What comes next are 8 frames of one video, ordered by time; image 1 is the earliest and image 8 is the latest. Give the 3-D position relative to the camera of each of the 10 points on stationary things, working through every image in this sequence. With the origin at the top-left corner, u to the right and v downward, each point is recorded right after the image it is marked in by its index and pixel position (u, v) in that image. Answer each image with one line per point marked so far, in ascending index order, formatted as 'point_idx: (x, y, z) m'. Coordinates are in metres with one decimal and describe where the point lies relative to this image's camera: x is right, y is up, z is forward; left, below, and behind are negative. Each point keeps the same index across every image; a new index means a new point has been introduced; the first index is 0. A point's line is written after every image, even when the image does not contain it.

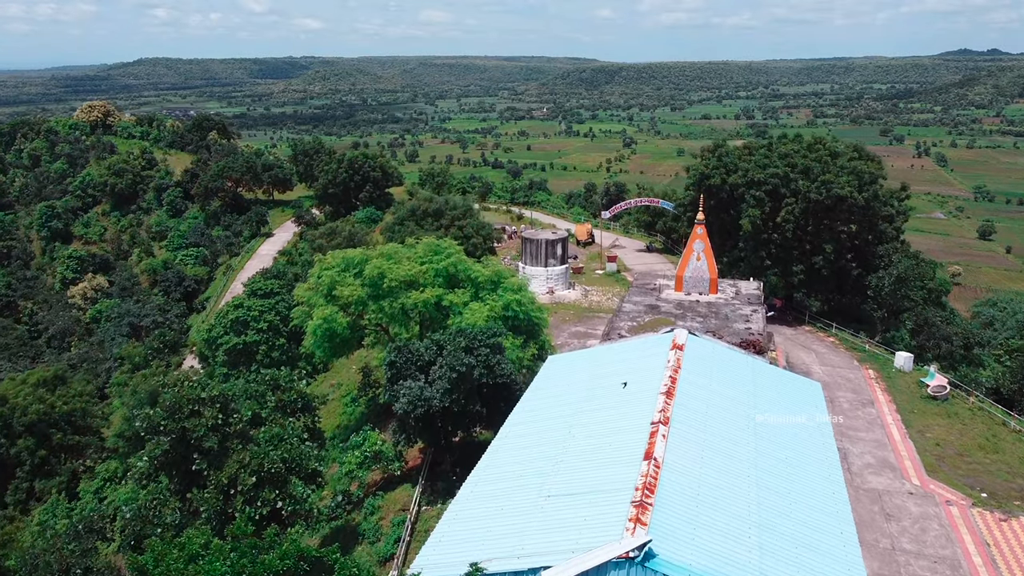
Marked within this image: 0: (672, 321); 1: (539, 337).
0: (+3.9, -0.9, +19.7) m
1: (+0.6, -1.2, +19.2) m
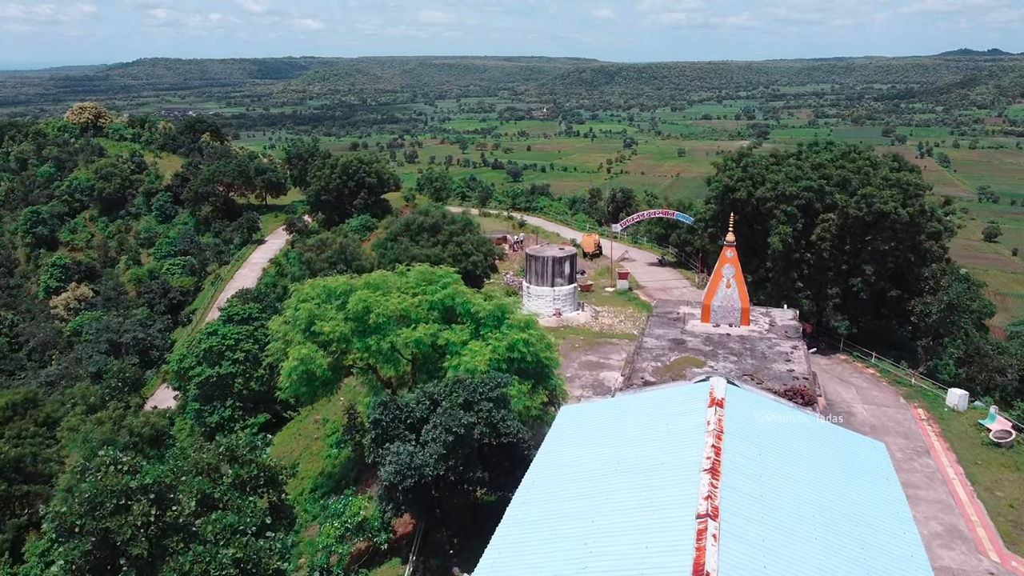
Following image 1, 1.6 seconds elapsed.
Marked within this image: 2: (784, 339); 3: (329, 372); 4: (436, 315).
0: (+4.0, -1.6, +17.1) m
1: (+0.8, -1.9, +16.6) m
2: (+6.2, -1.2, +18.5) m
3: (-3.9, -1.8, +16.9) m
4: (-1.6, -0.5, +17.0) m
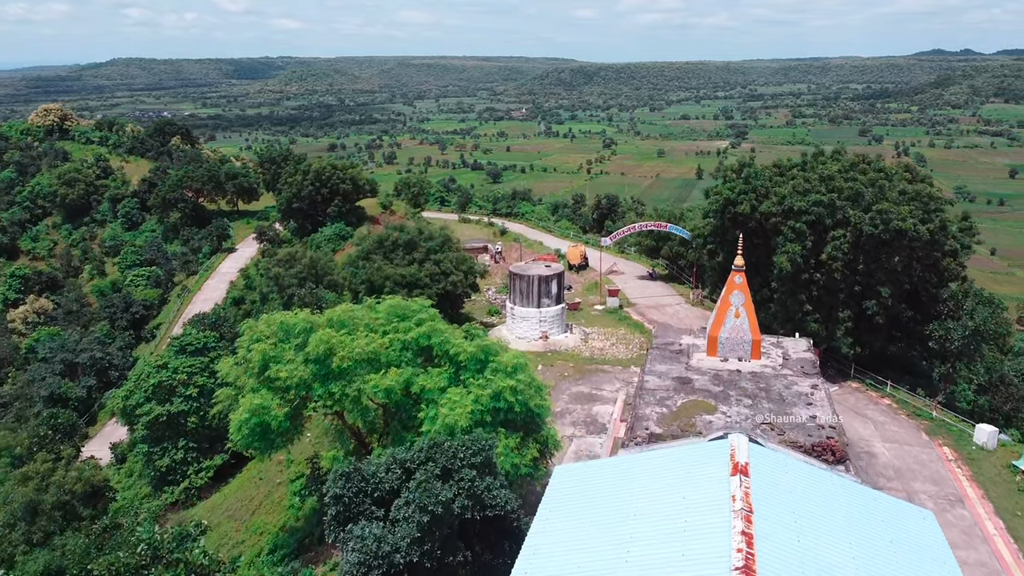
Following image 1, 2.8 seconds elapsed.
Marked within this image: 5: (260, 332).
0: (+3.7, -2.2, +15.1) m
1: (+0.5, -2.6, +14.5) m
2: (+5.9, -1.8, +16.5) m
3: (-4.1, -2.5, +14.7) m
4: (-1.8, -1.2, +14.8) m
5: (-4.9, -0.9, +15.6) m
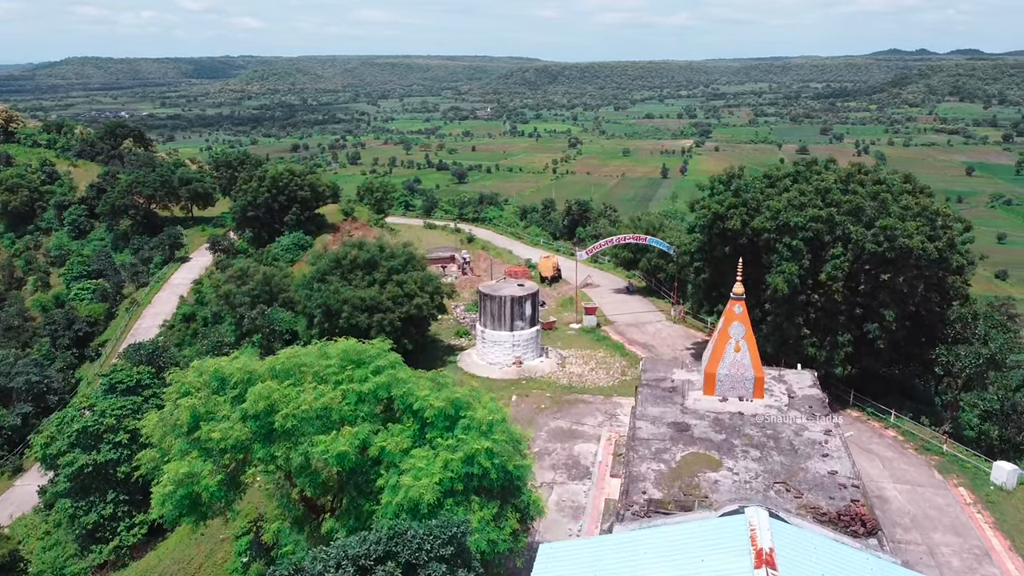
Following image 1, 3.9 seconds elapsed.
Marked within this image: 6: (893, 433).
0: (+3.3, -2.8, +13.2) m
1: (+0.1, -3.2, +12.4) m
2: (+5.4, -2.4, +14.7) m
3: (-4.5, -3.2, +12.5) m
4: (-2.2, -1.9, +12.7) m
5: (-5.3, -1.5, +13.3) m
6: (+9.2, -3.5, +19.5) m
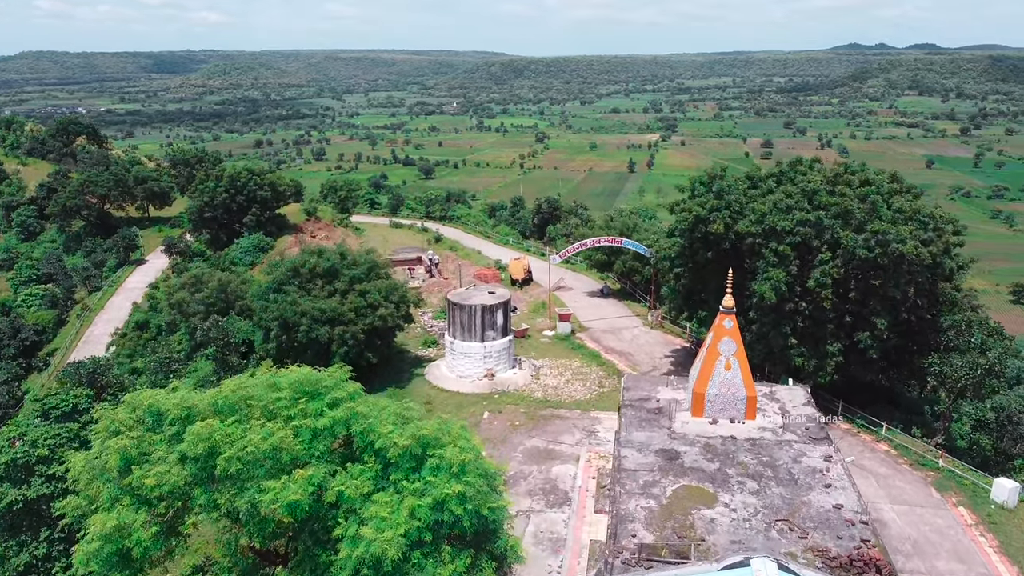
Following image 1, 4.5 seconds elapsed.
0: (+3.0, -3.1, +12.0) m
1: (-0.2, -3.5, +11.1) m
2: (+5.0, -2.6, +13.6) m
3: (-4.8, -3.5, +11.0) m
4: (-2.6, -2.2, +11.3) m
5: (-5.7, -1.9, +11.8) m
6: (+8.6, -3.6, +18.5) m
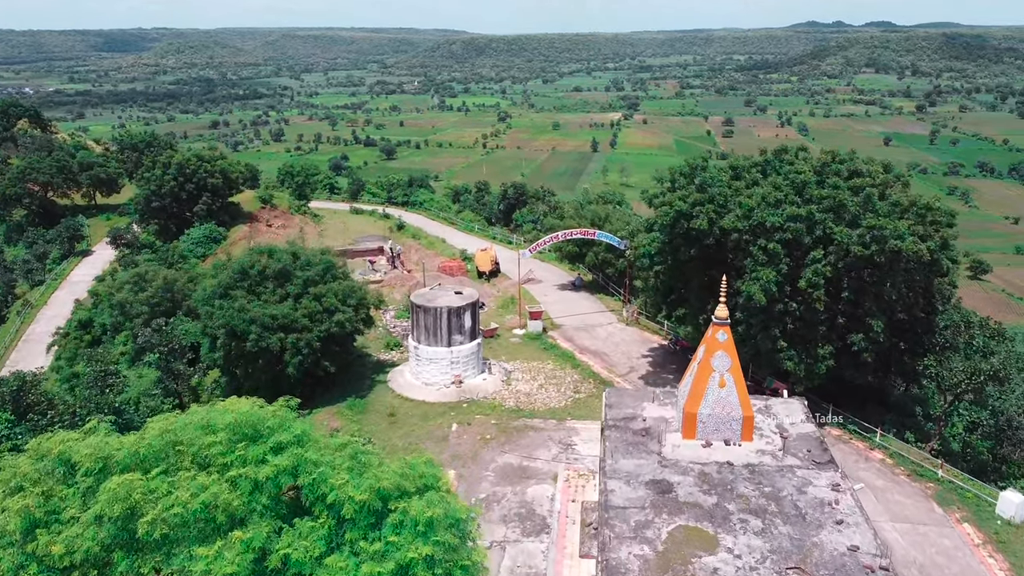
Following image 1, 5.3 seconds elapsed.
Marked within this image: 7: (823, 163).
0: (+2.6, -3.3, +10.6) m
1: (-0.5, -3.8, +9.7) m
2: (+4.6, -2.8, +12.3) m
3: (-5.1, -3.9, +9.3) m
4: (-2.9, -2.5, +9.7) m
5: (-6.0, -2.2, +10.0) m
6: (+8.0, -3.6, +17.5) m
7: (+7.2, +2.9, +18.5) m
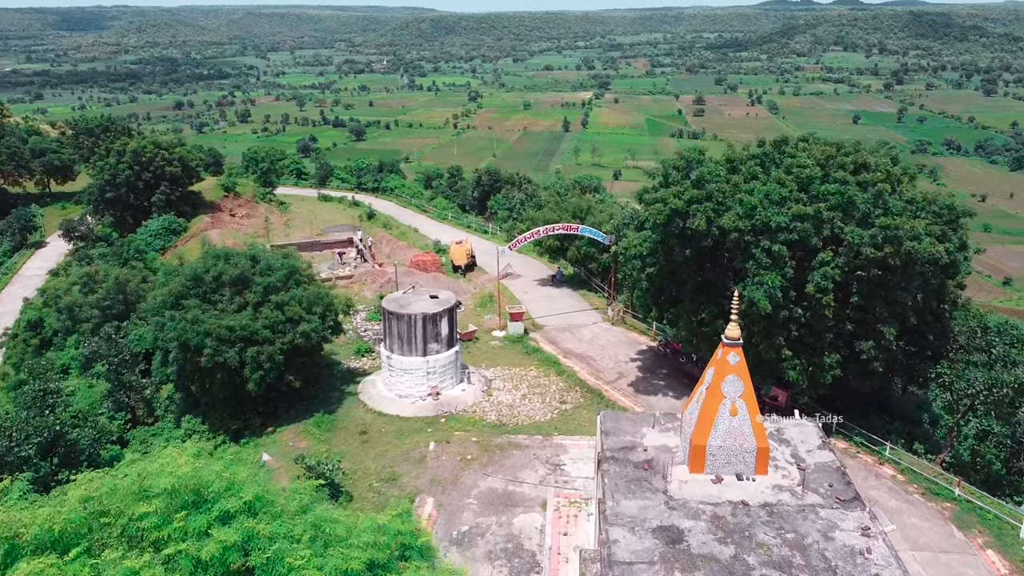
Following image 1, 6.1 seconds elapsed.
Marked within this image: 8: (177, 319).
0: (+2.5, -3.6, +9.3) m
1: (-0.5, -4.1, +8.2) m
2: (+4.4, -3.0, +11.0) m
3: (-5.2, -4.3, +7.7) m
4: (-3.0, -2.9, +8.1) m
5: (-6.1, -2.7, +8.3) m
6: (+7.6, -3.7, +16.3) m
7: (+6.7, +2.8, +17.1) m
8: (-7.3, -0.7, +17.7) m
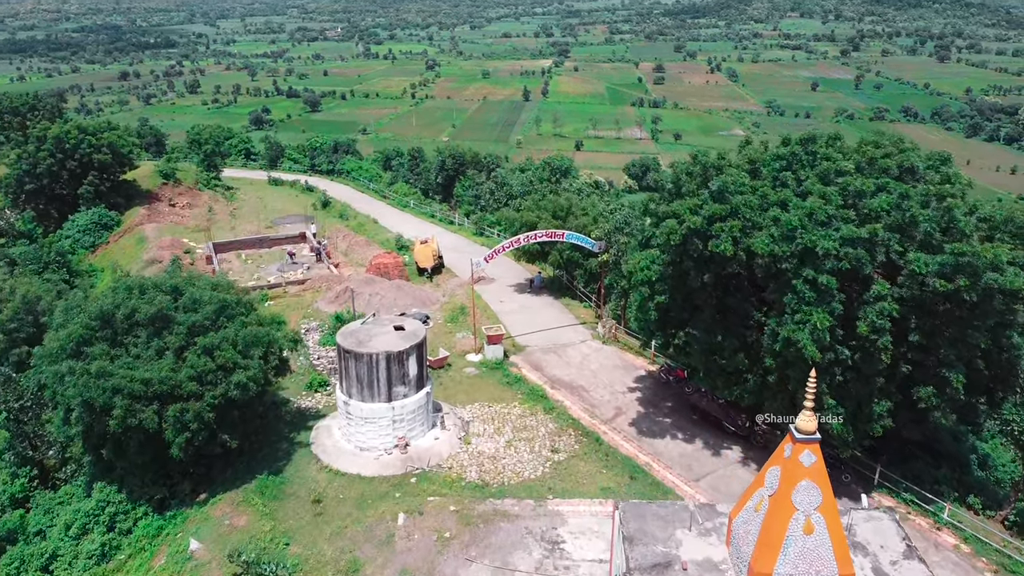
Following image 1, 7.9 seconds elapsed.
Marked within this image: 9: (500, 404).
0: (+2.7, -4.5, +6.4) m
1: (-0.3, -5.2, +5.2) m
2: (+4.5, -3.8, +8.2) m
3: (-4.9, -5.4, +4.5) m
4: (-2.8, -3.9, +4.9) m
5: (-5.9, -3.8, +5.0) m
6: (+7.4, -4.3, +13.6) m
7: (+6.4, +2.3, +14.2) m
8: (-7.6, -1.5, +14.2) m
9: (-0.2, -2.6, +18.2) m
